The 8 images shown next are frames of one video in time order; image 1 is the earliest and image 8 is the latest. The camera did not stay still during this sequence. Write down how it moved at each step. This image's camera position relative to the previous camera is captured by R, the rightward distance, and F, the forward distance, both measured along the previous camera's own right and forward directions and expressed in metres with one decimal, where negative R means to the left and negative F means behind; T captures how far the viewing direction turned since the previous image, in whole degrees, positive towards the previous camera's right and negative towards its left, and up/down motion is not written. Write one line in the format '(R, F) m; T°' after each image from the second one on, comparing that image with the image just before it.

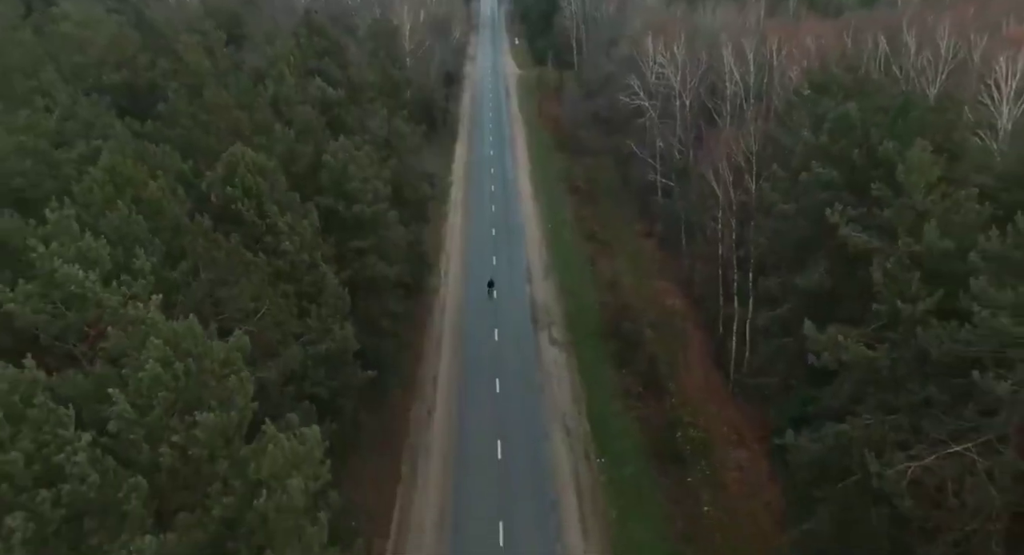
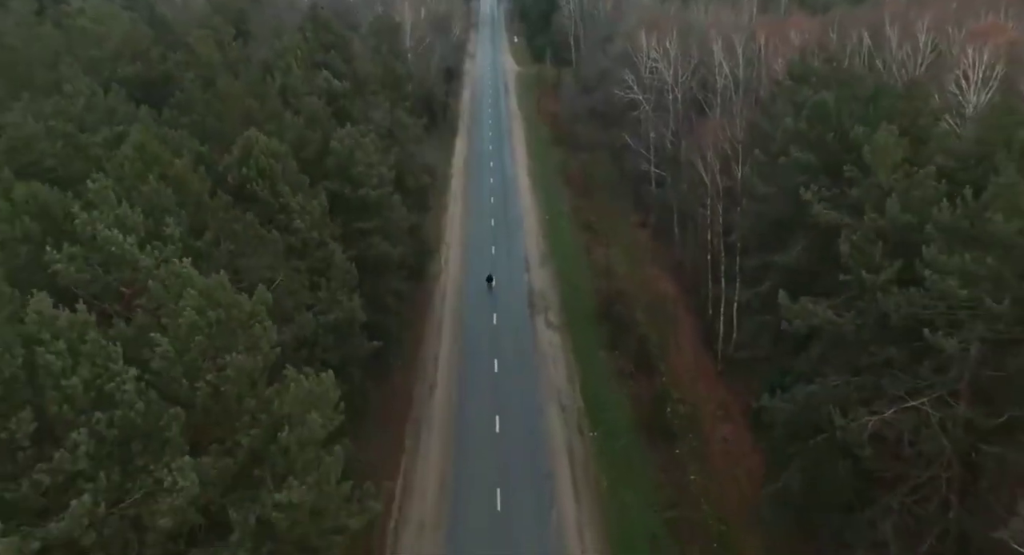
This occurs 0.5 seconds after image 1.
(+0.1, -1.4) m; 0°
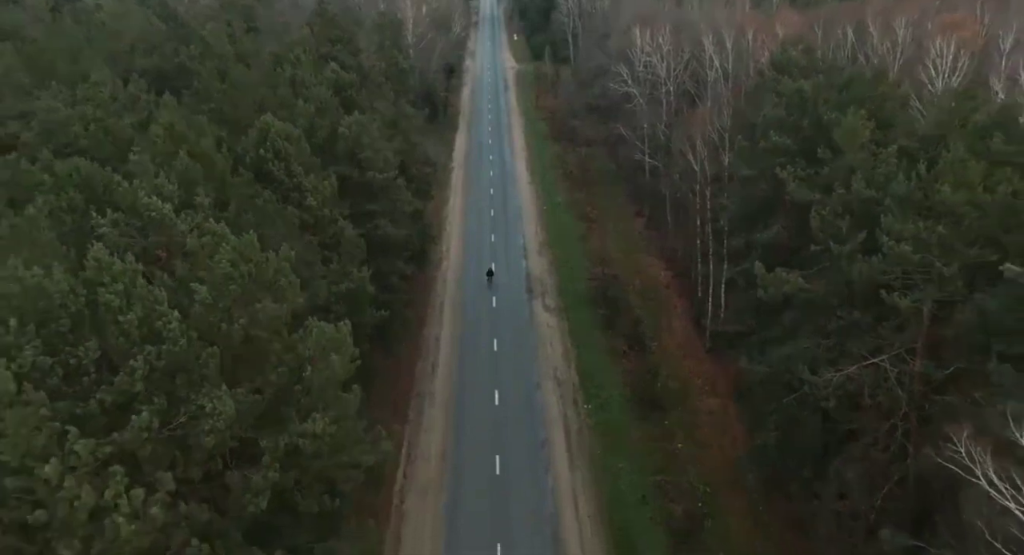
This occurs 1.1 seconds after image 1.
(+0.1, -1.6) m; 0°
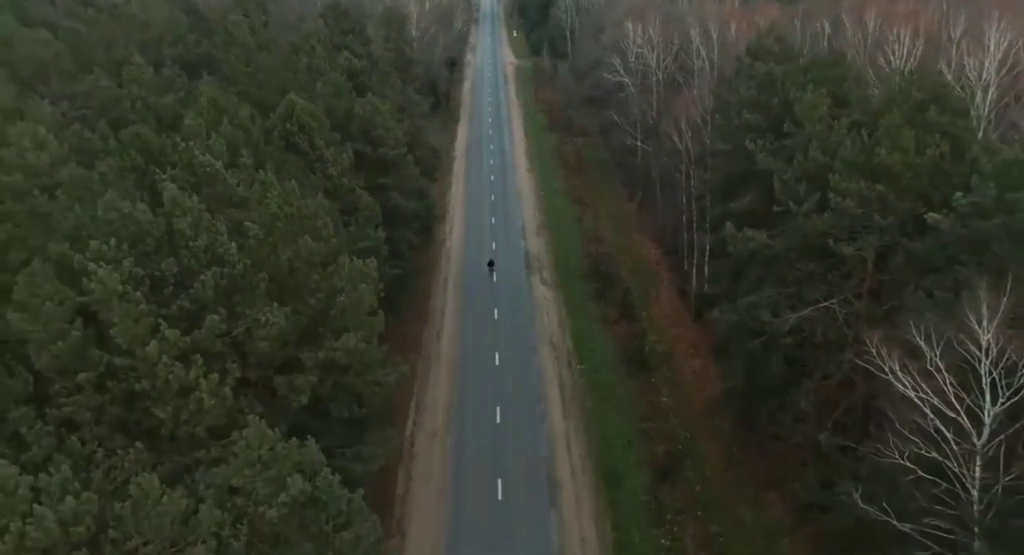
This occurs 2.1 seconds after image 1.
(0.0, -2.7) m; 0°
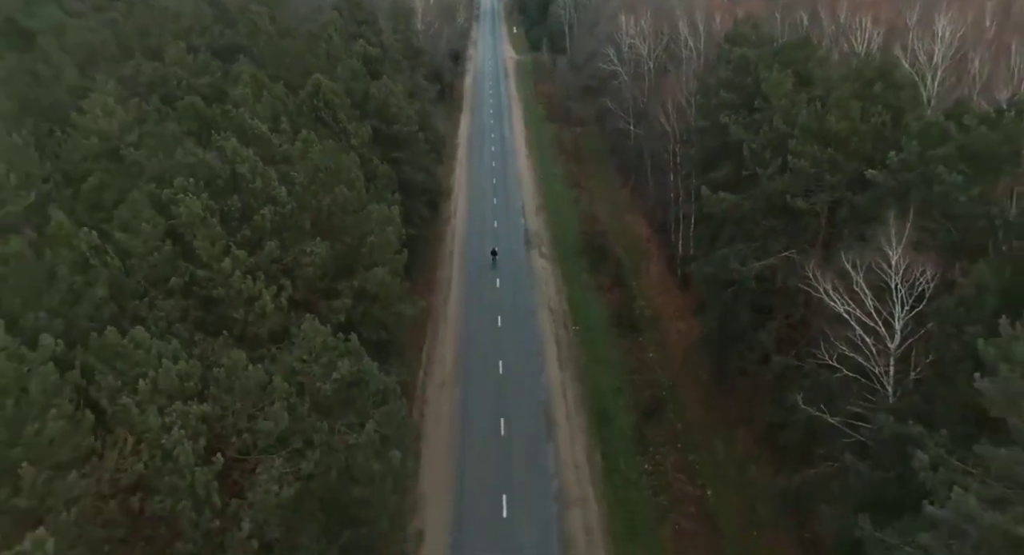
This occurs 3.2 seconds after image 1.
(0.0, -3.2) m; 0°
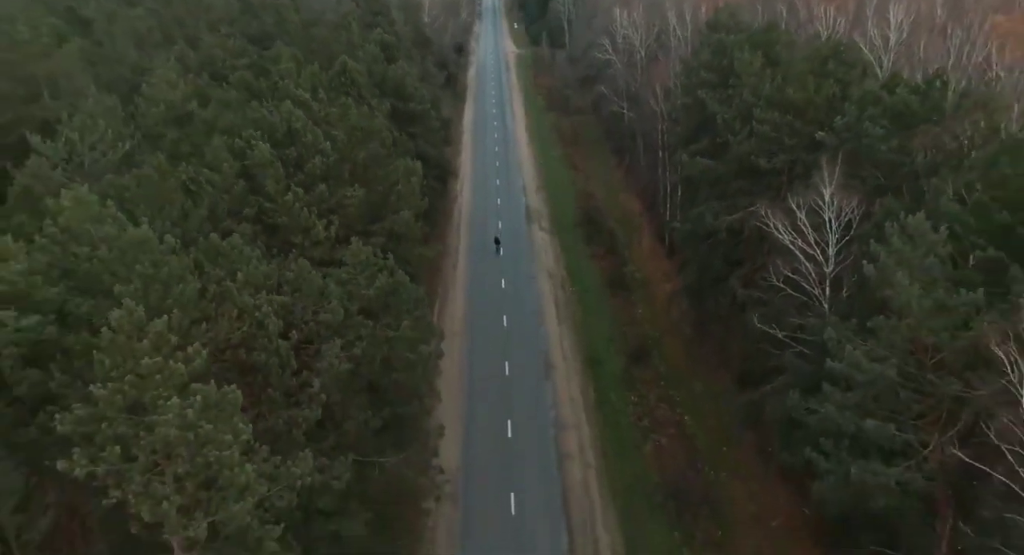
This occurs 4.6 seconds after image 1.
(-0.1, -3.8) m; 0°
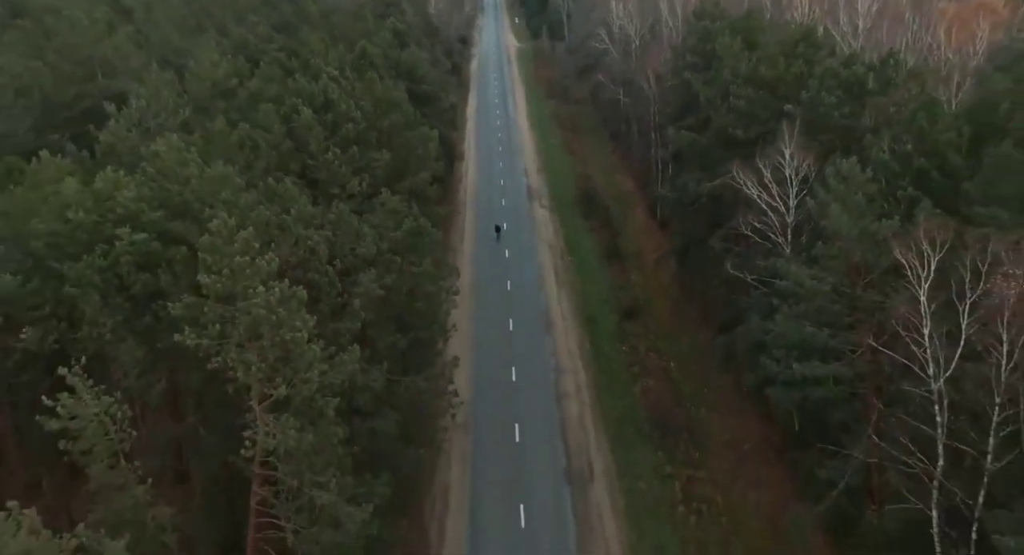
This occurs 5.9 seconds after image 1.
(-0.2, -3.4) m; 0°
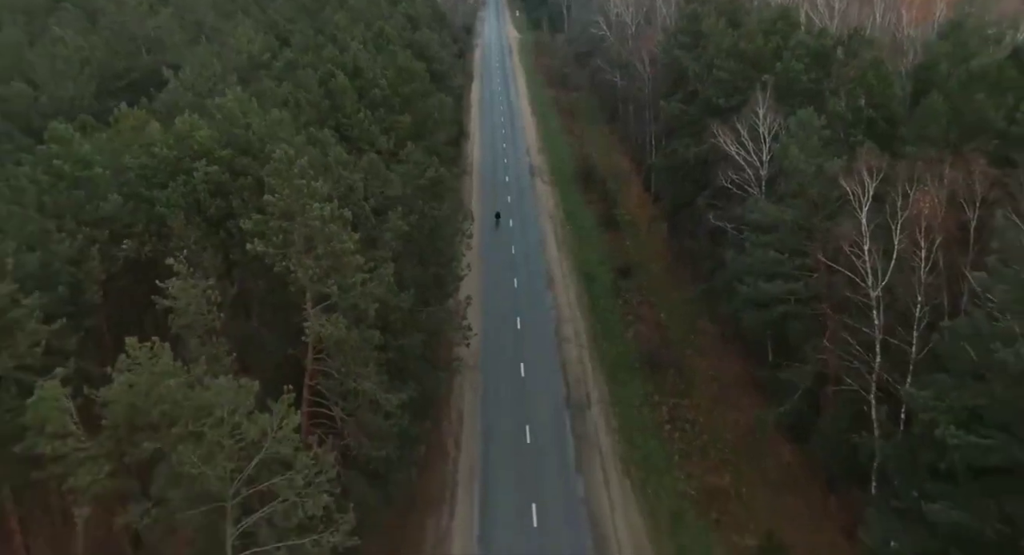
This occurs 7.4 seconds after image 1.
(-0.3, -3.3) m; 0°
